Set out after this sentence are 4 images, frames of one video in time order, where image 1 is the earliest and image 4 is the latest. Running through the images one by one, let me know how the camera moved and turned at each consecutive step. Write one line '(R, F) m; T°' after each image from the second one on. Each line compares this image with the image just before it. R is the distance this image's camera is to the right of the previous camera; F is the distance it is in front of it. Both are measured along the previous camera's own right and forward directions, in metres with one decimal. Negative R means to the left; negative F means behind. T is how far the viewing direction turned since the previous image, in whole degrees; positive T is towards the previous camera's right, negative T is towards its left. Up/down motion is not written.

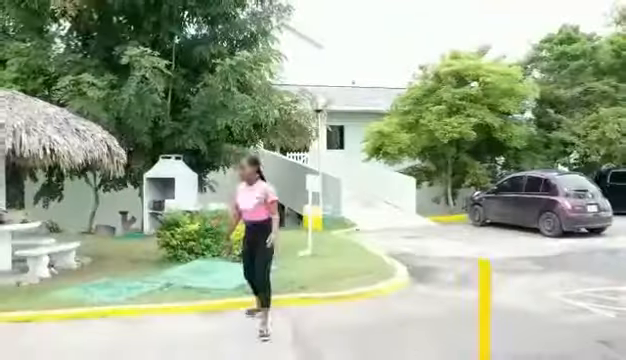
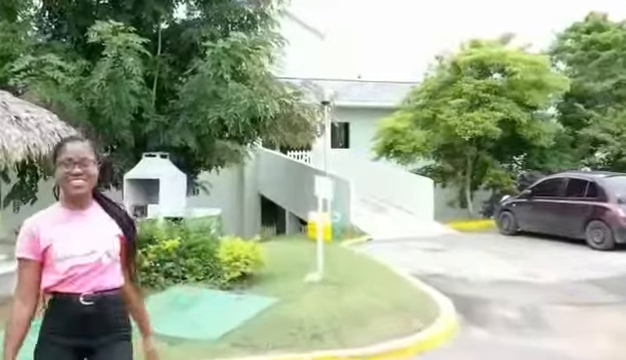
(-0.1, +2.2) m; 0°
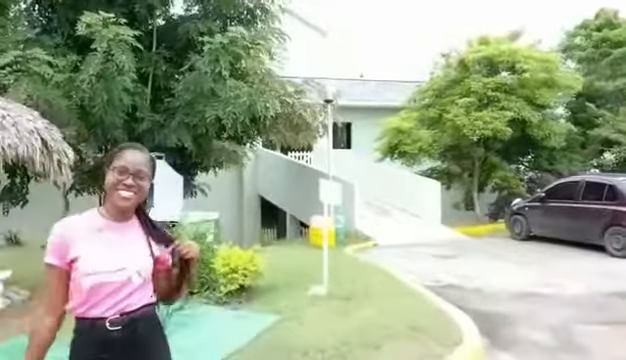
(-0.1, +0.7) m; 0°
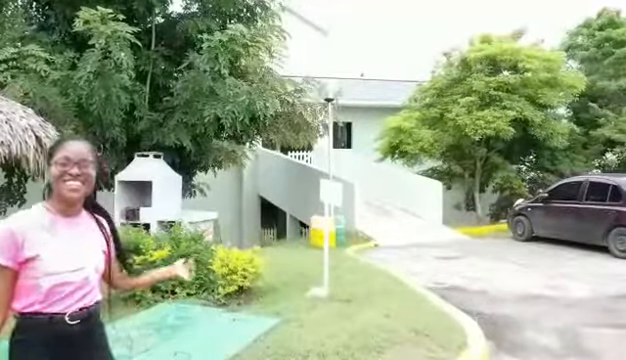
(0.0, +0.2) m; 0°
